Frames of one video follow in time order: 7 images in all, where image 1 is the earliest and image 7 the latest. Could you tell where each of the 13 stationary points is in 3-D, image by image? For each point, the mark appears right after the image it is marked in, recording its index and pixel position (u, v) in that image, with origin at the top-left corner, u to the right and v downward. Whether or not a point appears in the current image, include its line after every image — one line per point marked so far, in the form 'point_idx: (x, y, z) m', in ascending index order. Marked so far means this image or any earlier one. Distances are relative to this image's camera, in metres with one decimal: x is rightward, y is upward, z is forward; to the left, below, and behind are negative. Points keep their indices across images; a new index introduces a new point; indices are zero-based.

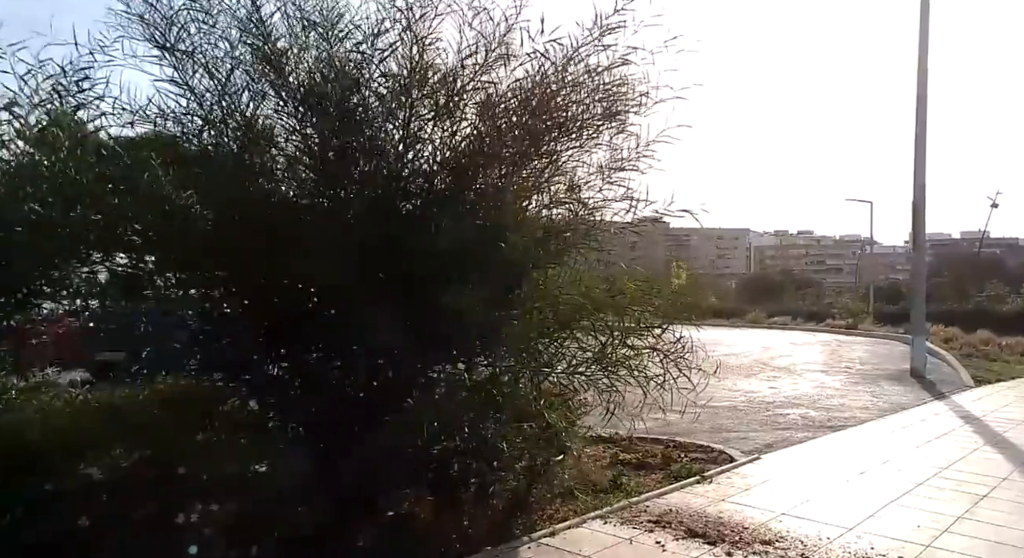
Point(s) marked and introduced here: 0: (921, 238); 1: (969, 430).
0: (+9.2, +0.9, +17.5) m
1: (+5.8, -1.9, +9.8) m
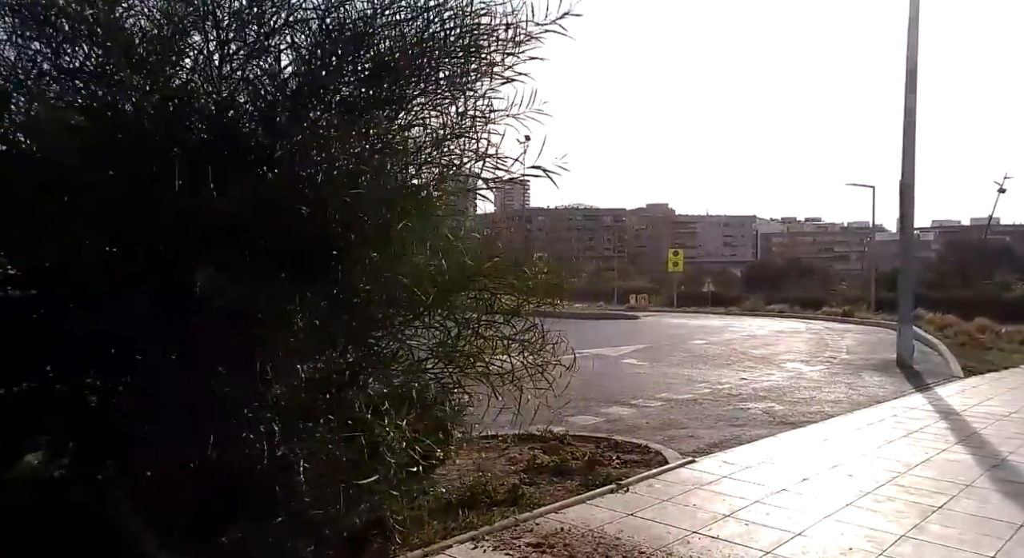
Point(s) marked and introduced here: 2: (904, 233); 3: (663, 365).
0: (+8.5, +1.3, +16.6) m
1: (+5.0, -1.7, +9.0) m
2: (+8.4, +1.1, +16.6) m
3: (+2.8, -1.6, +14.4) m
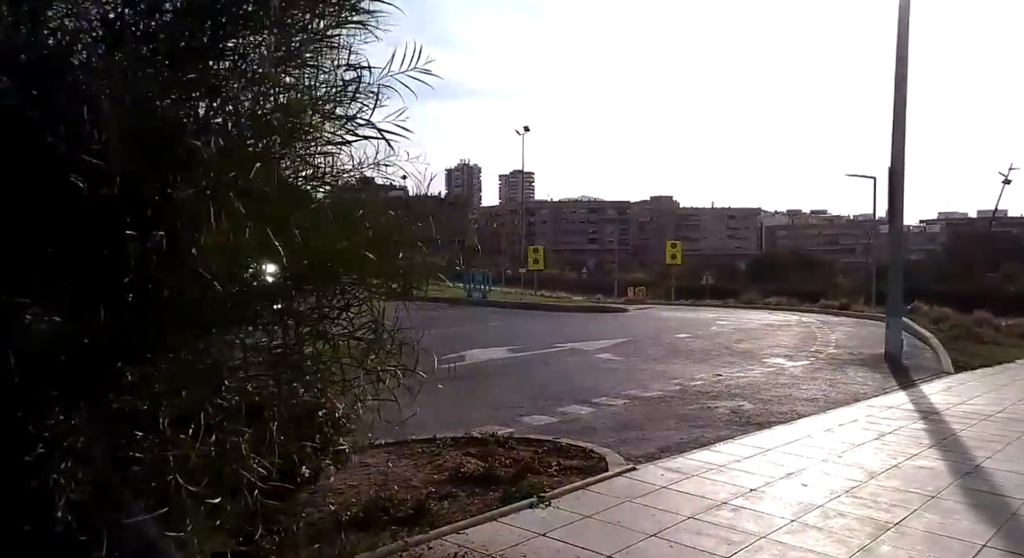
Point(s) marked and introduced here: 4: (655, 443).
0: (+8.0, +1.4, +16.0) m
1: (+4.5, -1.6, +8.5) m
2: (+7.9, +1.2, +15.9) m
3: (+2.3, -1.5, +13.8) m
4: (+1.4, -1.6, +7.4) m
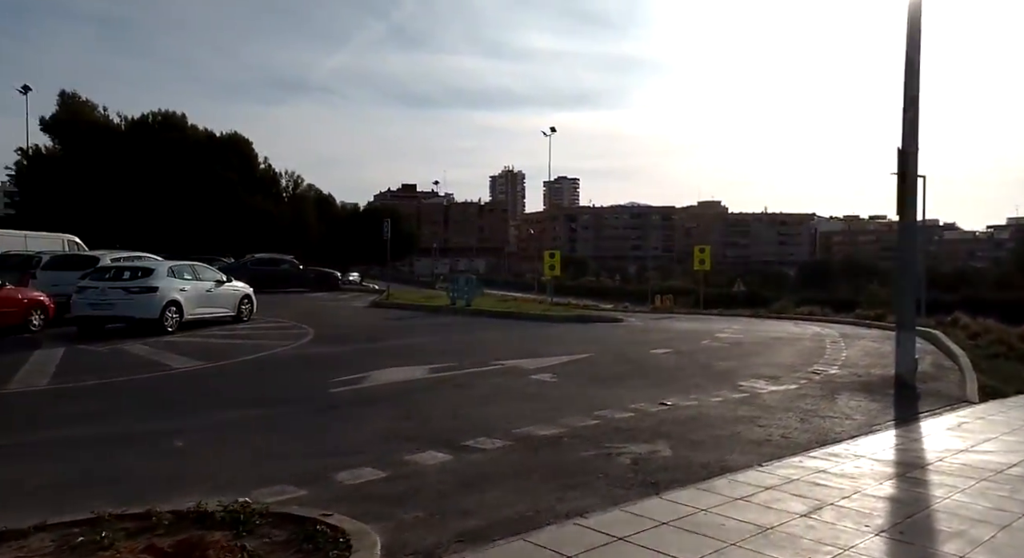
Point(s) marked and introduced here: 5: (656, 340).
0: (+6.9, +1.3, +13.4) m
1: (+2.9, -1.7, +6.0) m
2: (+6.7, +1.1, +13.3) m
3: (+1.0, -1.5, +11.5) m
4: (-0.3, -1.6, +5.1) m
5: (+3.5, -1.5, +18.7) m
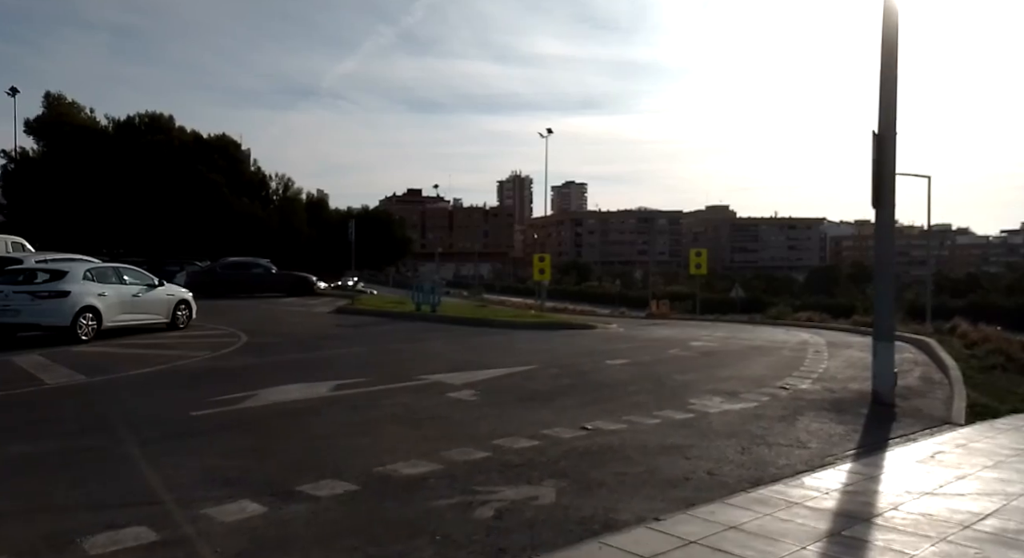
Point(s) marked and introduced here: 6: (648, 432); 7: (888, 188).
0: (+5.7, +1.3, +11.8) m
1: (+1.7, -1.7, +4.5) m
2: (+5.6, +1.1, +11.8) m
3: (-0.1, -1.6, +10.0) m
4: (-1.5, -1.6, +3.6) m
5: (+2.4, -1.6, +17.2) m
6: (+1.5, -1.7, +8.7) m
7: (+5.8, +1.4, +11.8) m
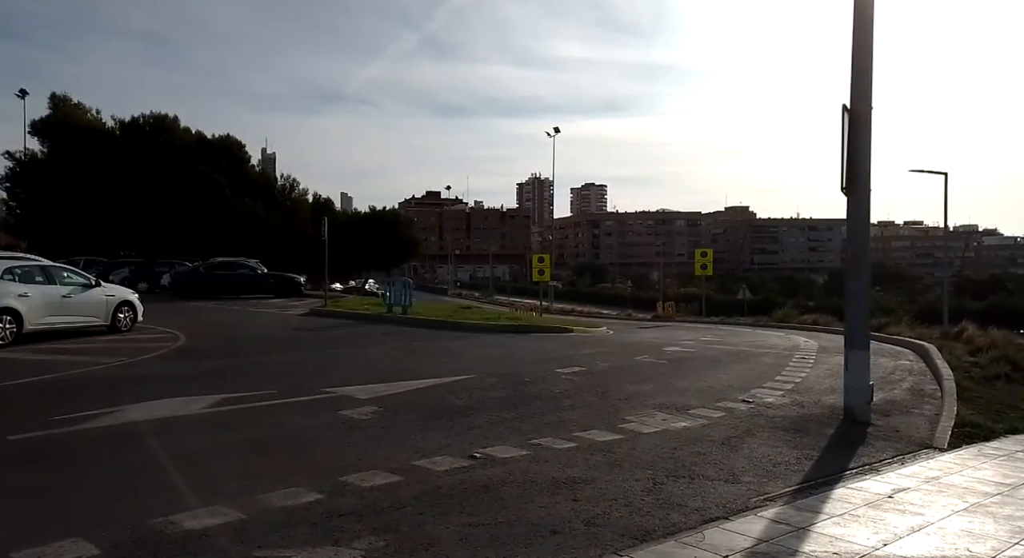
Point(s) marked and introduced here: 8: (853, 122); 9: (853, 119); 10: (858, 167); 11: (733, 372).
0: (+4.7, +1.3, +10.3) m
1: (+0.4, -1.7, +3.1) m
2: (+4.5, +1.1, +10.3) m
3: (-1.2, -1.6, +8.7) m
4: (-2.8, -1.6, +2.3) m
5: (+1.5, -1.6, +15.8) m
6: (+0.4, -1.7, +7.3) m
7: (+4.7, +1.4, +10.2) m
8: (+4.6, +2.0, +10.3) m
9: (+4.6, +2.1, +10.3) m
10: (+4.6, +1.5, +10.3) m
11: (+4.1, -1.7, +14.1) m
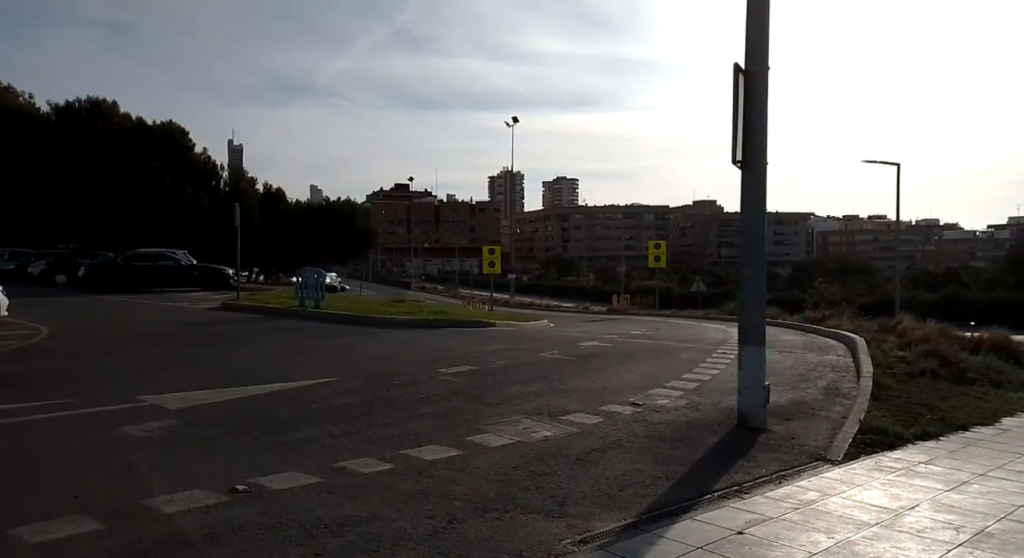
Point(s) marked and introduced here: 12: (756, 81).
0: (+2.9, +1.4, +9.1) m
1: (-1.1, -1.6, +1.8) m
2: (+2.8, +1.2, +9.0) m
3: (-3.0, -1.5, +7.3) m
4: (-4.3, -1.6, +0.9) m
5: (-0.4, -1.4, +14.5) m
6: (-1.3, -1.6, +5.9) m
7: (+2.9, +1.5, +9.0) m
8: (+2.8, +2.2, +9.1) m
9: (+2.8, +2.2, +9.1) m
10: (+2.9, +1.6, +9.1) m
11: (+2.2, -1.5, +12.8) m
12: (+2.9, +2.3, +9.1) m
